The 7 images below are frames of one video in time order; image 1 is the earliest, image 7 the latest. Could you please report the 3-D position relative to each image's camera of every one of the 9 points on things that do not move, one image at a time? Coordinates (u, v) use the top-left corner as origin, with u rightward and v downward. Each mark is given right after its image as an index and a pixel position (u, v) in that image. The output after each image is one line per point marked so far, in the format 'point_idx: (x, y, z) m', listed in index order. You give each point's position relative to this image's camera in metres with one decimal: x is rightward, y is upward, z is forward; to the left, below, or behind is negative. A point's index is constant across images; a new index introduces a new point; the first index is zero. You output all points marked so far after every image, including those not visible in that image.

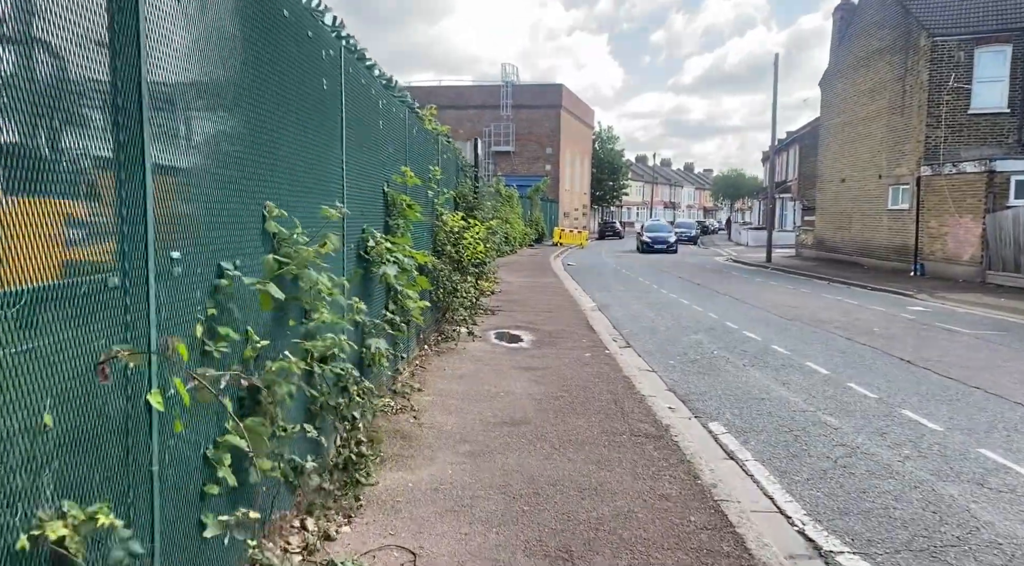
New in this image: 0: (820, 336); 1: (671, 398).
0: (+4.5, -0.8, +11.7) m
1: (+1.6, -1.1, +7.8) m
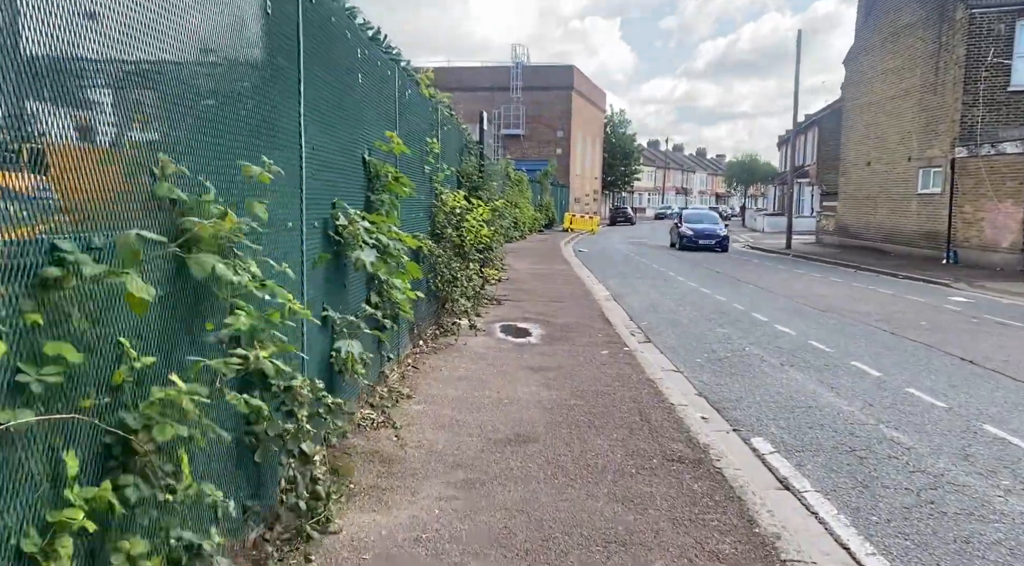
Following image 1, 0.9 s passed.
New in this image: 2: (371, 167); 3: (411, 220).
0: (+4.6, -0.6, +10.5) m
1: (+1.6, -1.0, +6.7) m
2: (-1.0, +0.9, +5.8) m
3: (-1.0, +0.6, +7.5) m
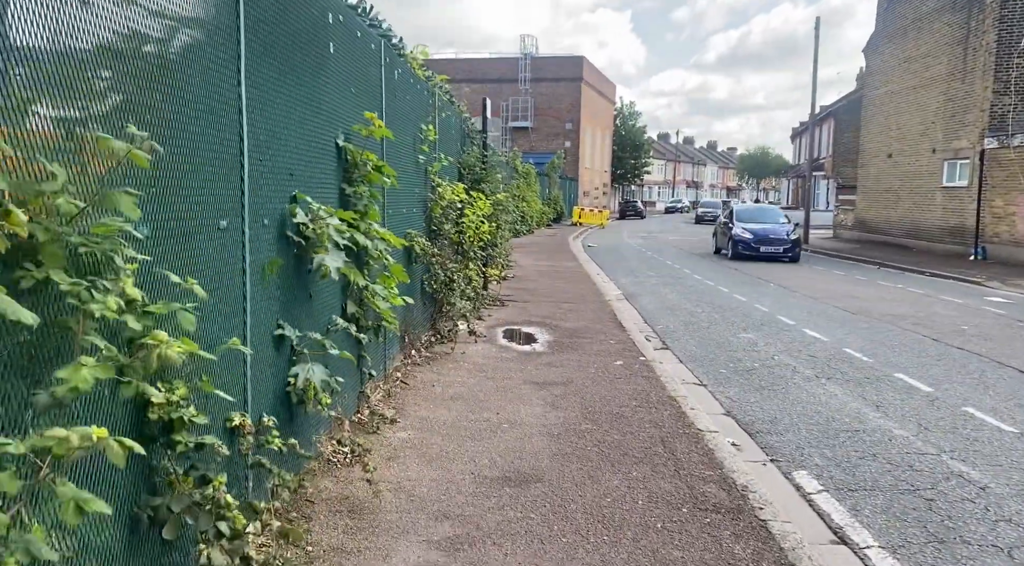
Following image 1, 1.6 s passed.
0: (+4.7, -0.6, +9.6) m
1: (+1.6, -1.1, +5.8) m
2: (-1.0, +0.8, +4.9) m
3: (-1.0, +0.5, +6.6) m
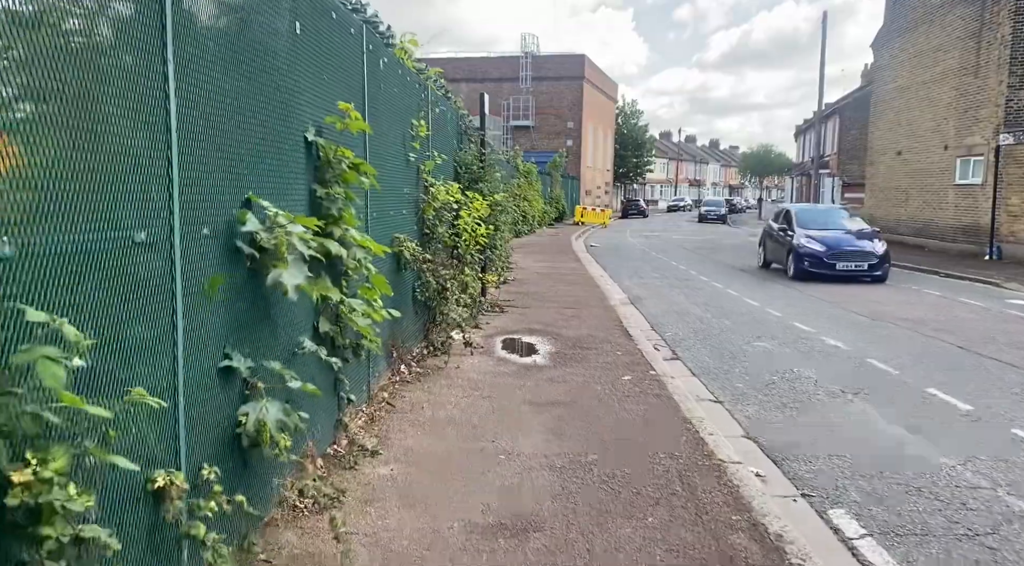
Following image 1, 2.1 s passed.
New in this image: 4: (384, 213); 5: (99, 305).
0: (+4.7, -0.7, +9.0) m
1: (+1.6, -1.1, +5.2) m
2: (-1.1, +0.7, +4.3) m
3: (-1.0, +0.5, +6.0) m
4: (-1.0, +0.5, +6.1) m
5: (-1.2, -0.1, +2.3) m
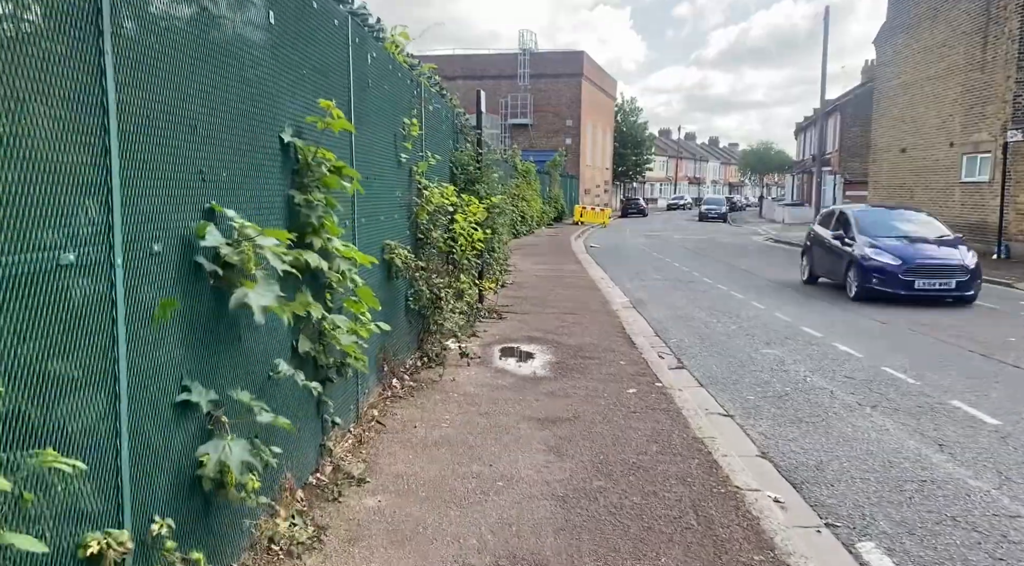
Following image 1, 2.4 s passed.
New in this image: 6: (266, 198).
0: (+4.7, -0.7, +8.6) m
1: (+1.6, -1.2, +4.8) m
2: (-1.1, +0.7, +3.9) m
3: (-1.0, +0.4, +5.6) m
4: (-1.0, +0.5, +5.8) m
5: (-1.2, -0.1, +1.9) m
6: (-1.1, +0.4, +3.6) m
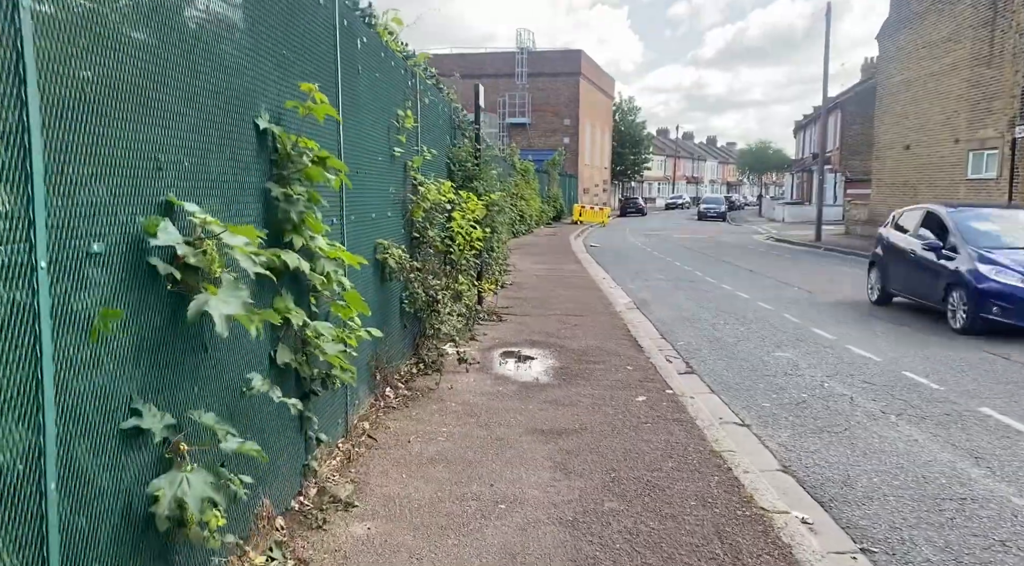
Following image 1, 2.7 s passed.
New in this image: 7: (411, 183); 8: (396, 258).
0: (+4.7, -0.7, +8.2) m
1: (+1.6, -1.2, +4.4) m
2: (-1.1, +0.6, +3.5) m
3: (-1.0, +0.4, +5.2) m
4: (-1.0, +0.4, +5.3) m
5: (-1.2, -0.2, +1.5) m
6: (-1.1, +0.4, +3.2) m
7: (-0.9, +0.9, +7.1) m
8: (-0.9, +0.2, +5.9) m
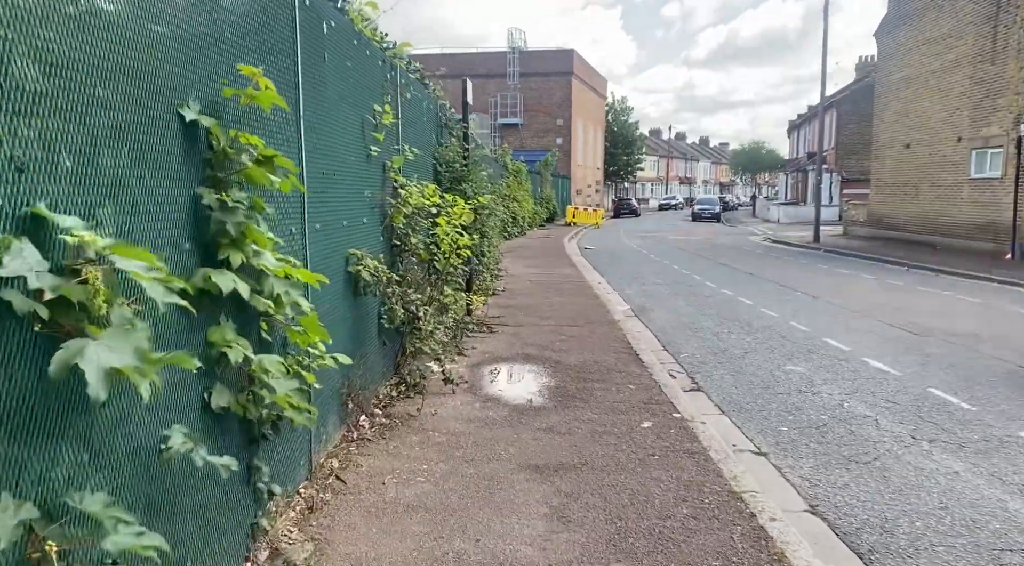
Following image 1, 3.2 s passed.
0: (+4.6, -0.8, +7.6) m
1: (+1.6, -1.3, +3.8) m
2: (-1.1, +0.5, +2.9) m
3: (-1.1, +0.3, +4.6) m
4: (-1.1, +0.3, +4.7) m
5: (-1.2, -0.3, +0.9) m
6: (-1.1, +0.3, +2.5) m
7: (-1.0, +0.8, +6.4) m
8: (-0.9, +0.1, +5.2) m
